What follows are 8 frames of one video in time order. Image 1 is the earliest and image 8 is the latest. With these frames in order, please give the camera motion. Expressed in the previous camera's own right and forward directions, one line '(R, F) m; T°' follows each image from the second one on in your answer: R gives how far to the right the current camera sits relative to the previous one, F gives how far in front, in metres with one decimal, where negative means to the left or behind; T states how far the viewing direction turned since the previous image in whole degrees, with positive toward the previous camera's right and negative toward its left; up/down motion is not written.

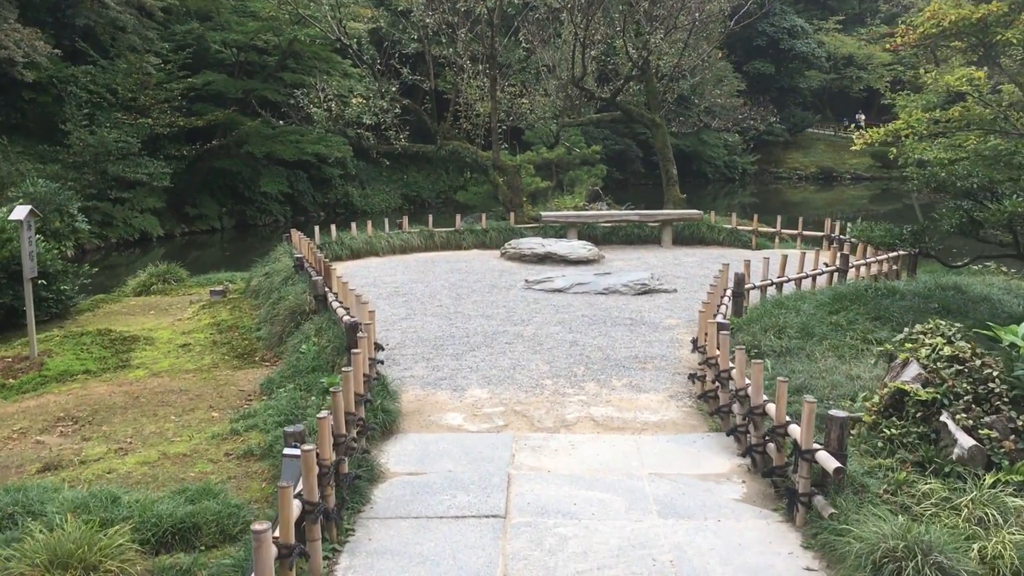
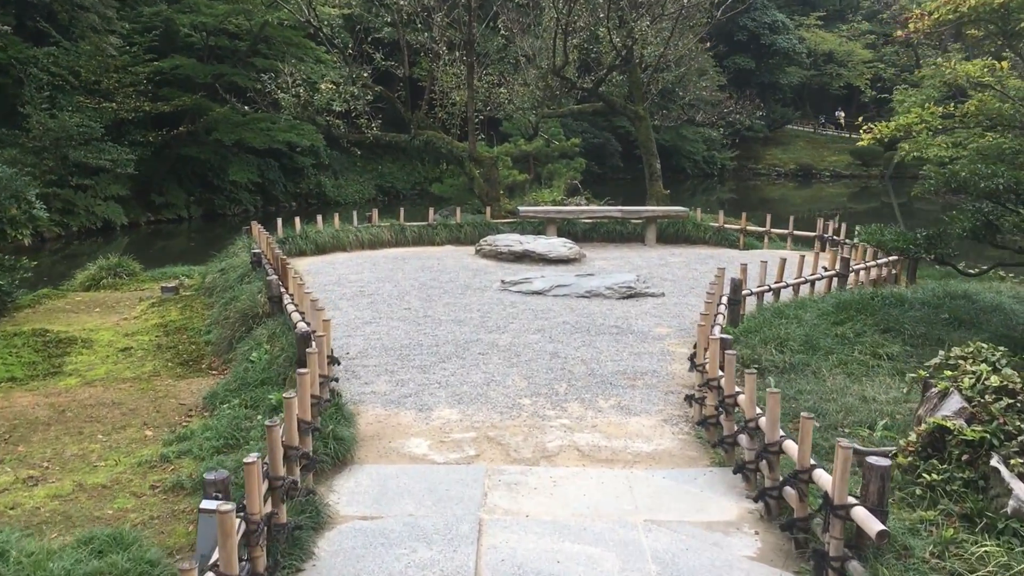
(0.0, +0.6) m; +1°
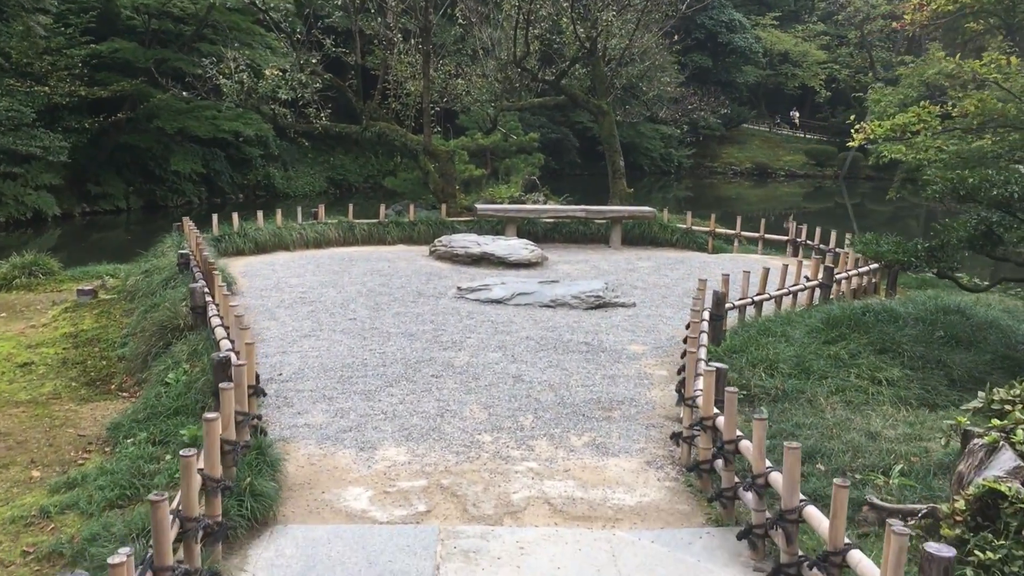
(0.0, +0.7) m; +3°
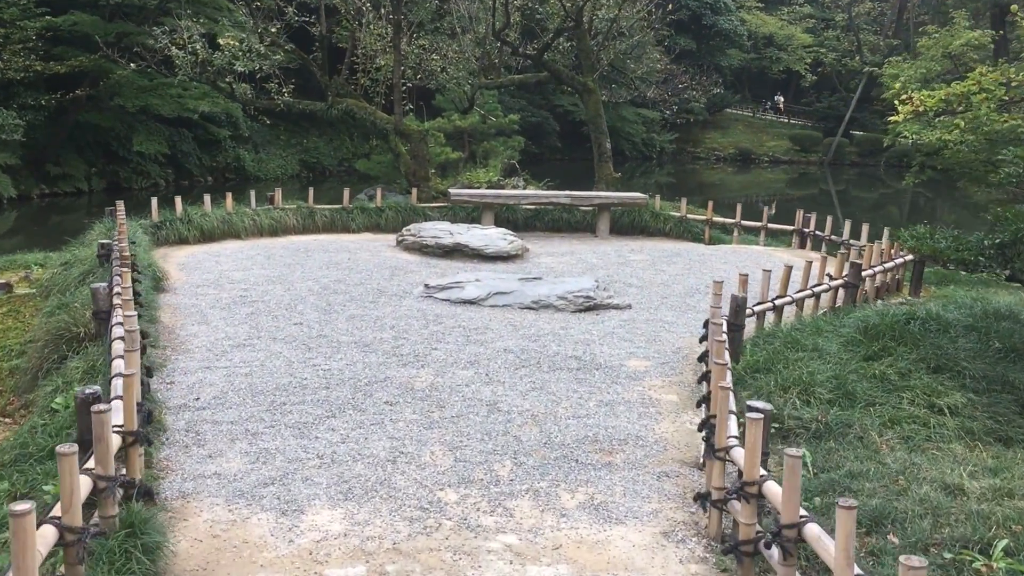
(0.0, +1.0) m; +1°
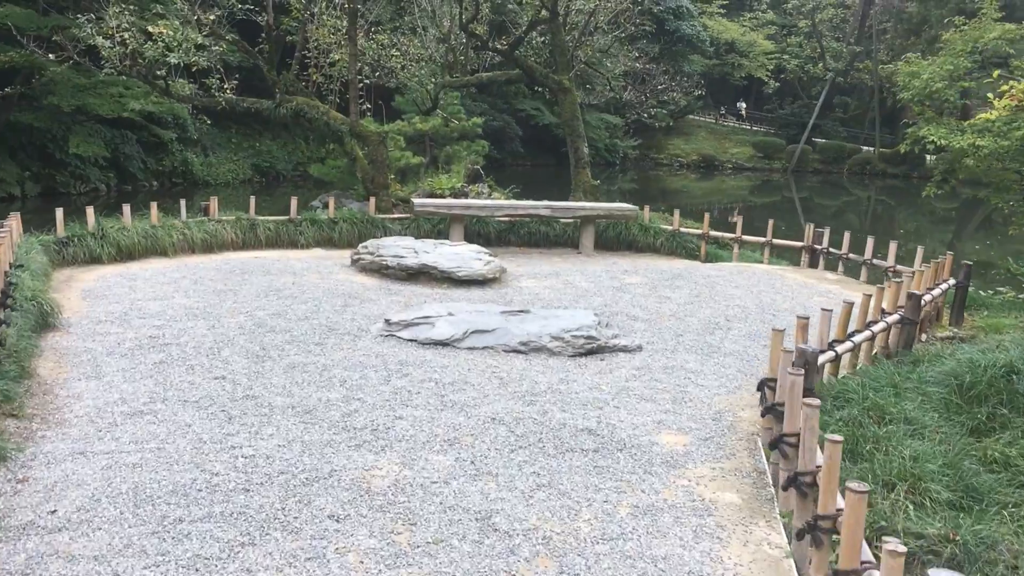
(-0.1, +1.3) m; +3°
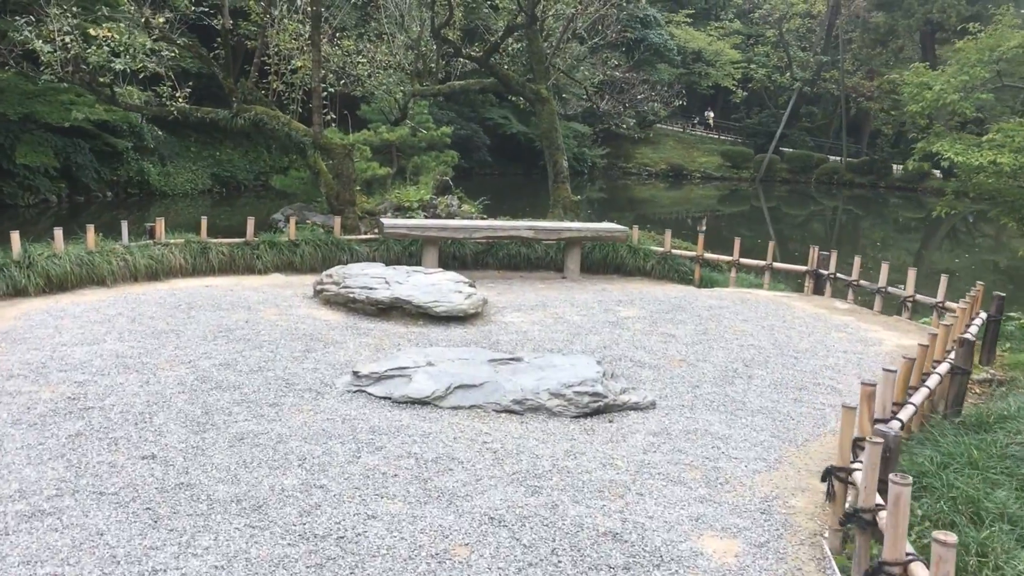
(-0.1, +0.8) m; +2°
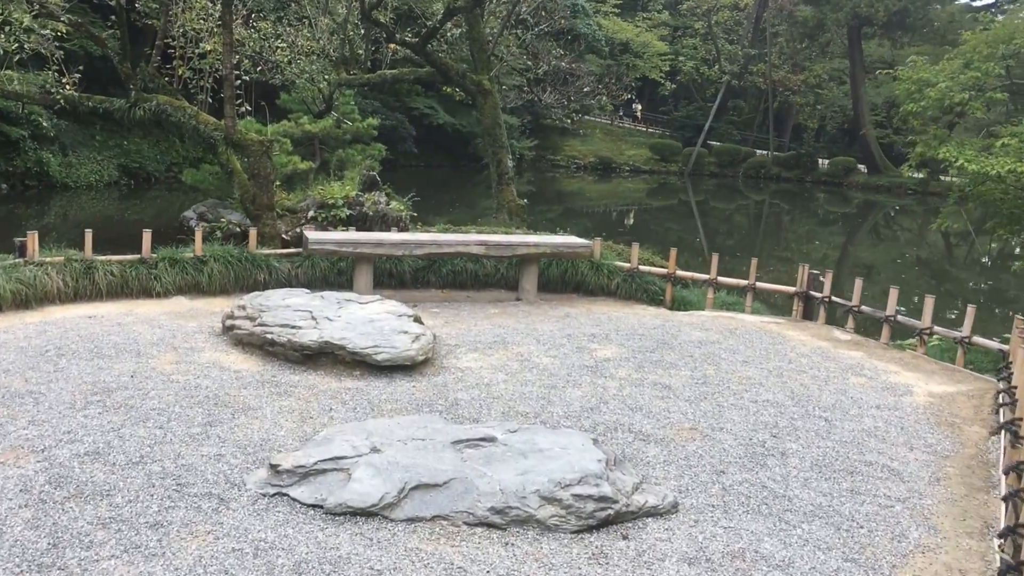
(-0.2, +1.1) m; +5°
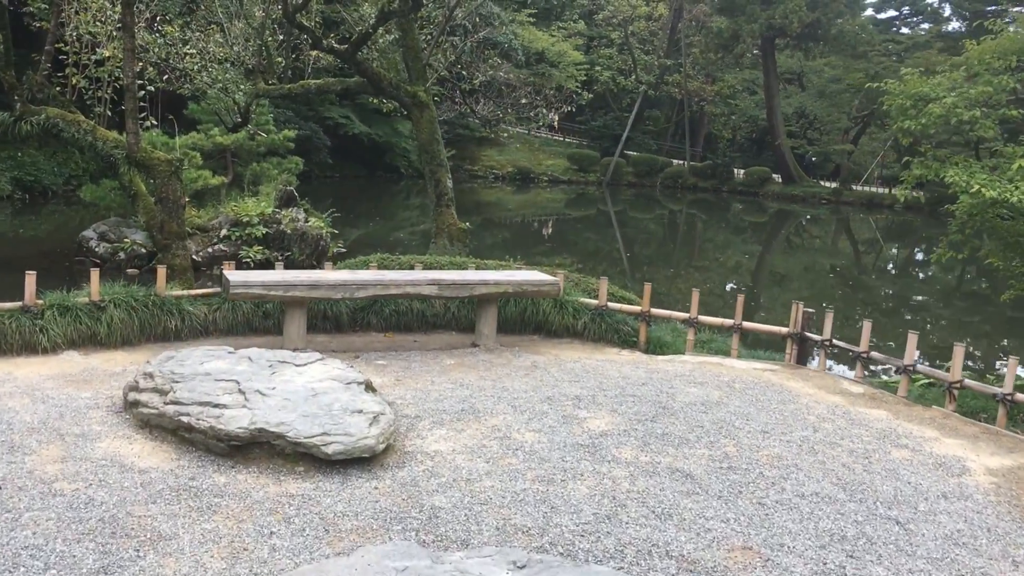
(-0.3, +1.0) m; +5°
